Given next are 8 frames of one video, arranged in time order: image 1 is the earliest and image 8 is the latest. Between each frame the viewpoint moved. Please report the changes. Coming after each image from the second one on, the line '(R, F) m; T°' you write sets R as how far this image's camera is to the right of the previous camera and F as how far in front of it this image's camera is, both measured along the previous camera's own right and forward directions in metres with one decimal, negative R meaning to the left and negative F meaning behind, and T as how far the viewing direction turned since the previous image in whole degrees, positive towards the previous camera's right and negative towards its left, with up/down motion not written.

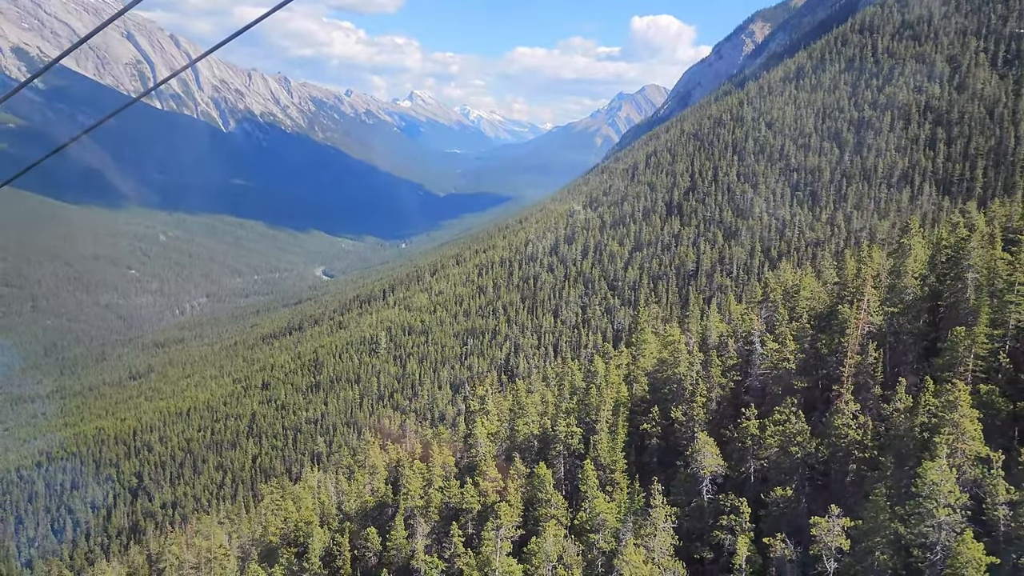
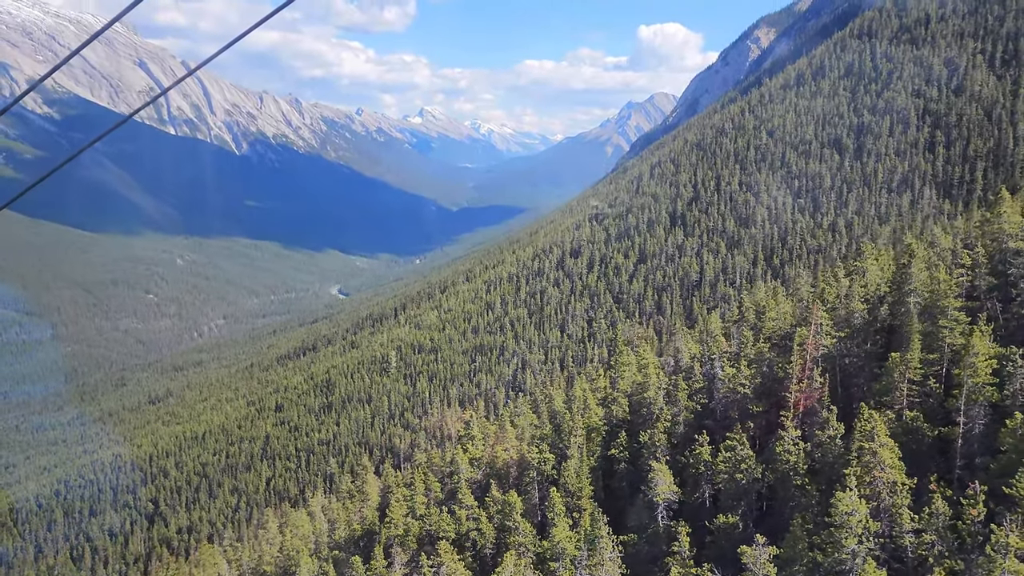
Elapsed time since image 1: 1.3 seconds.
(+1.8, -1.0) m; -1°
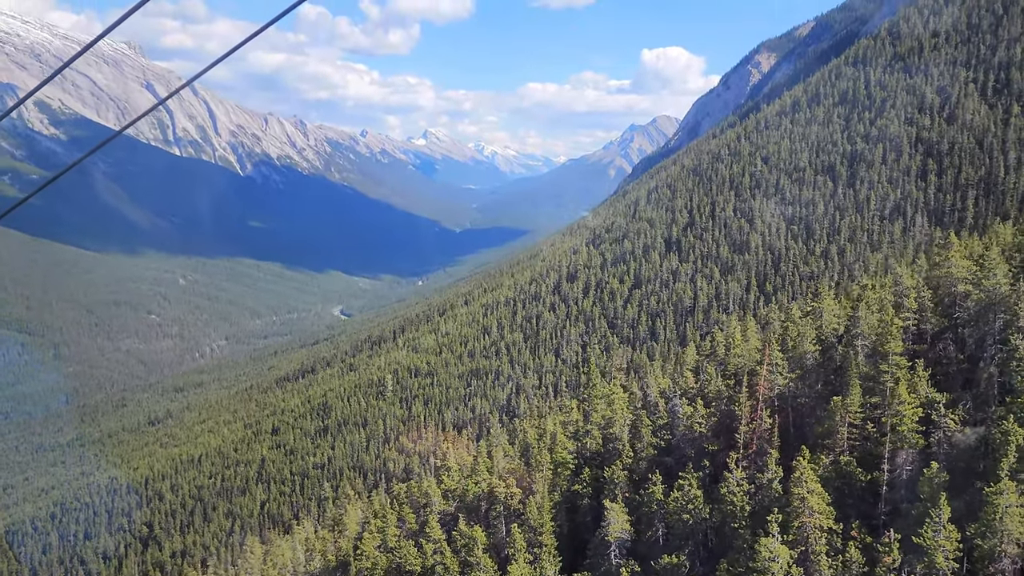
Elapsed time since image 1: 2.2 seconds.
(+1.4, -0.8) m; 0°
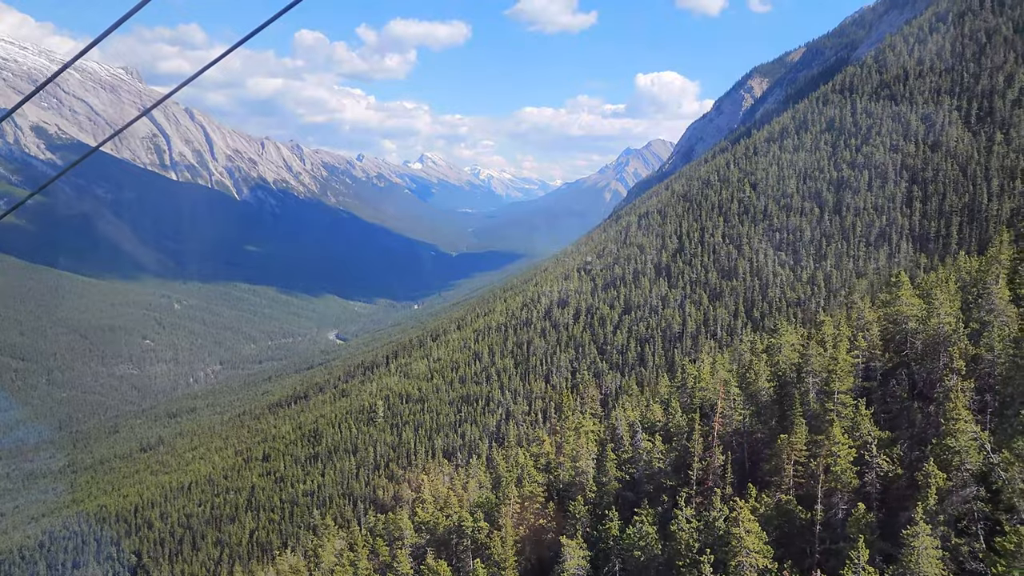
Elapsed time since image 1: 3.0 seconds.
(+1.2, -0.7) m; 0°
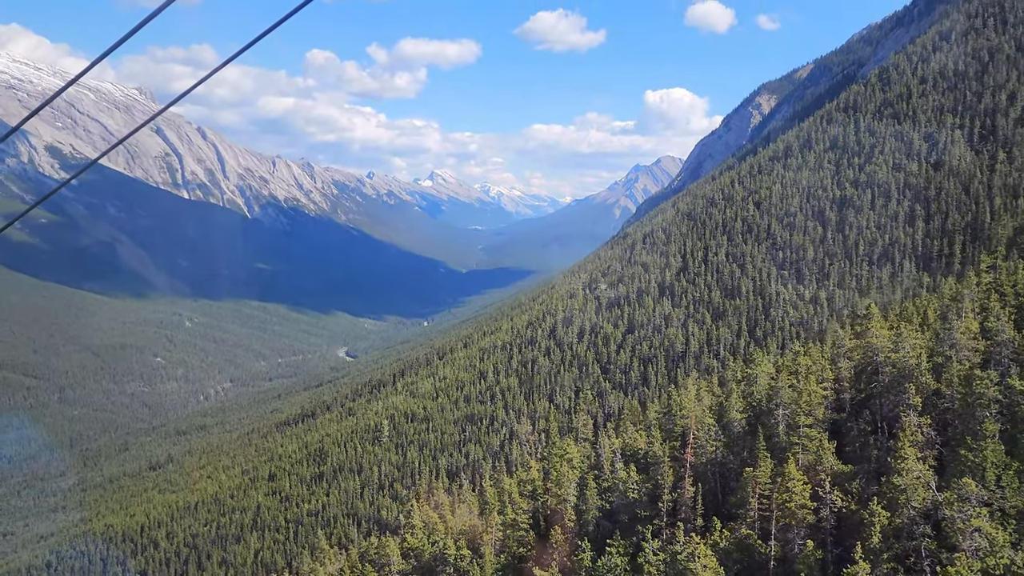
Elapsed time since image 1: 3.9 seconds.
(+1.2, -0.6) m; -1°
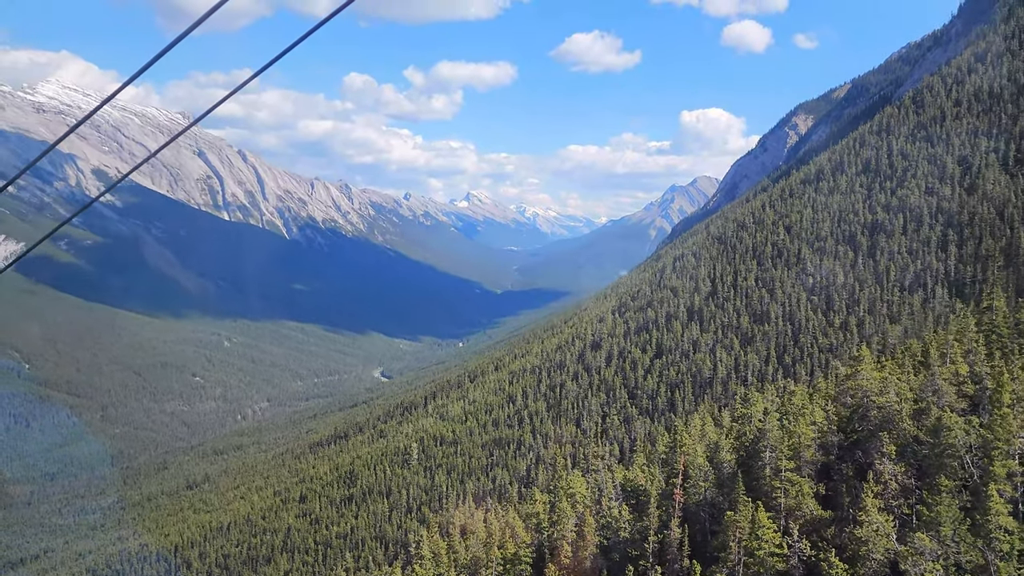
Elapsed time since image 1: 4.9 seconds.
(+1.5, -0.8) m; -2°
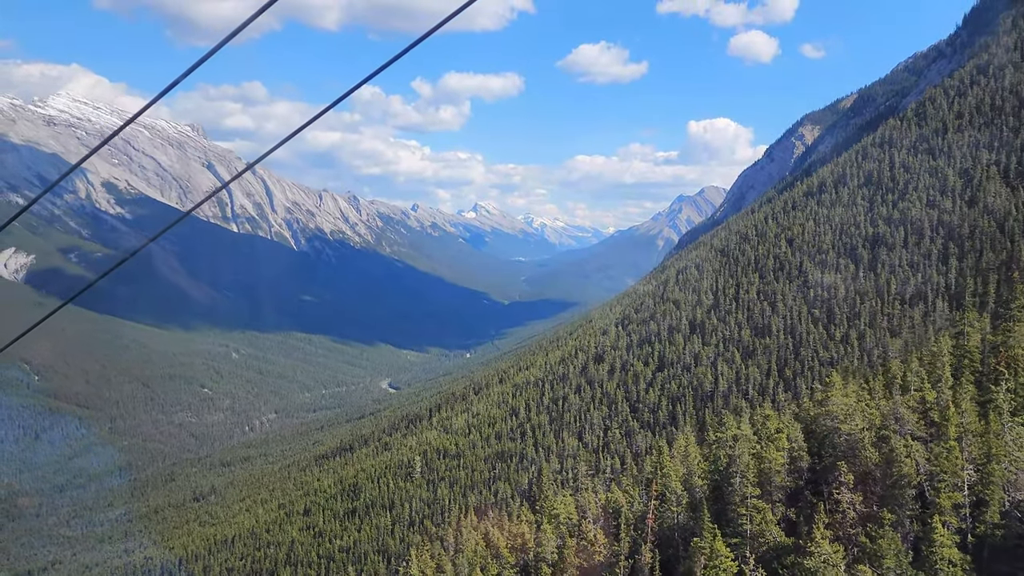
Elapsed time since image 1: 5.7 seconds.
(+1.1, -0.6) m; -1°
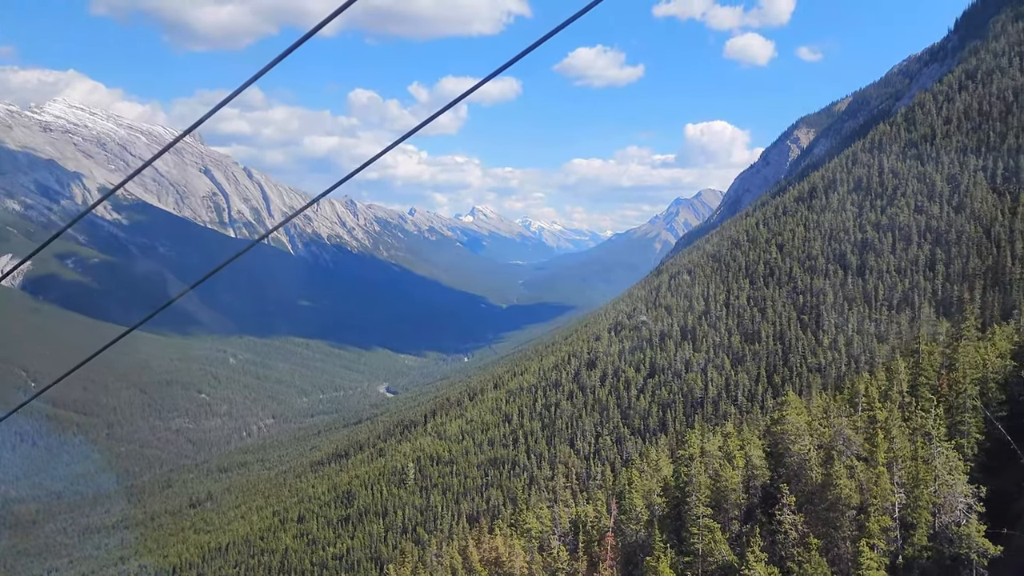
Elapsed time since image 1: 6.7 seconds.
(+1.3, -0.8) m; 0°
